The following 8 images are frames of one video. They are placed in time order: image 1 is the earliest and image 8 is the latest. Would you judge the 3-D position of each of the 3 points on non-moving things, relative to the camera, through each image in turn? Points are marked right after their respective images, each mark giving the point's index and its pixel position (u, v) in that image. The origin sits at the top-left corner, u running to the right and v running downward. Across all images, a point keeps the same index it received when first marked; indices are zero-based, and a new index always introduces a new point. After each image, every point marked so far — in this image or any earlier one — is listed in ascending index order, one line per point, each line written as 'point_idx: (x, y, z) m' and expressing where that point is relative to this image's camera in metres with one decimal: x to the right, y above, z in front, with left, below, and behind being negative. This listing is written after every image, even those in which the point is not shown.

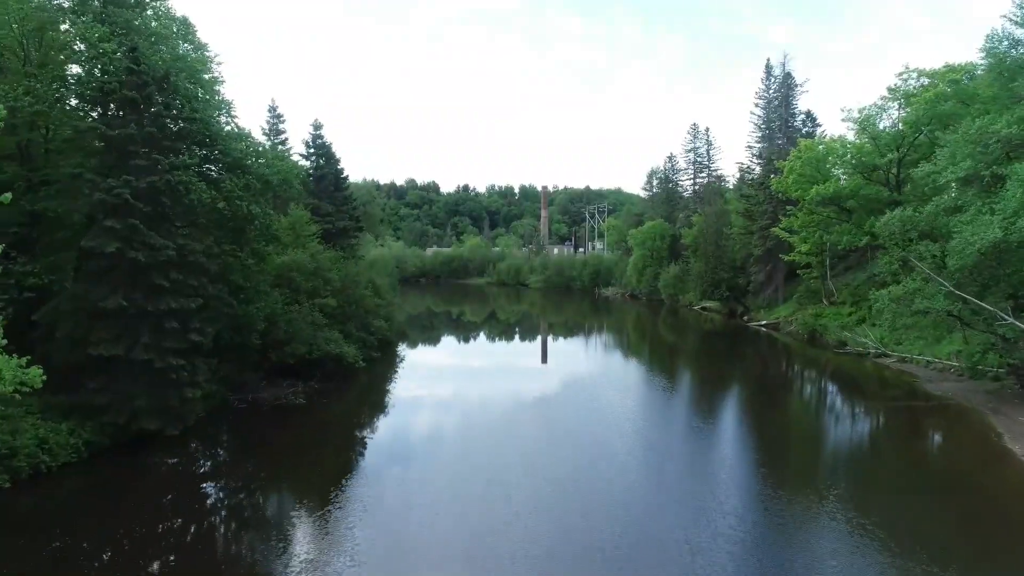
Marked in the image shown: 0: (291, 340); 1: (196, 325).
0: (-6.8, -1.7, +18.9) m
1: (-6.8, -0.8, +13.4) m
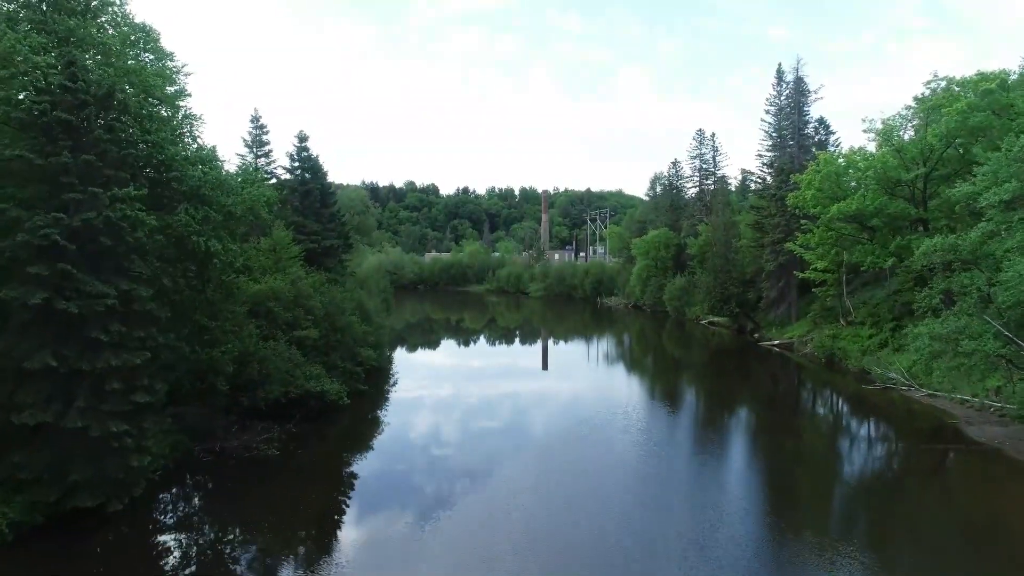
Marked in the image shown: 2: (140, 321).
0: (-6.9, -2.6, +17.1) m
1: (-6.9, -1.7, +11.6) m
2: (-7.0, -0.6, +11.7) m
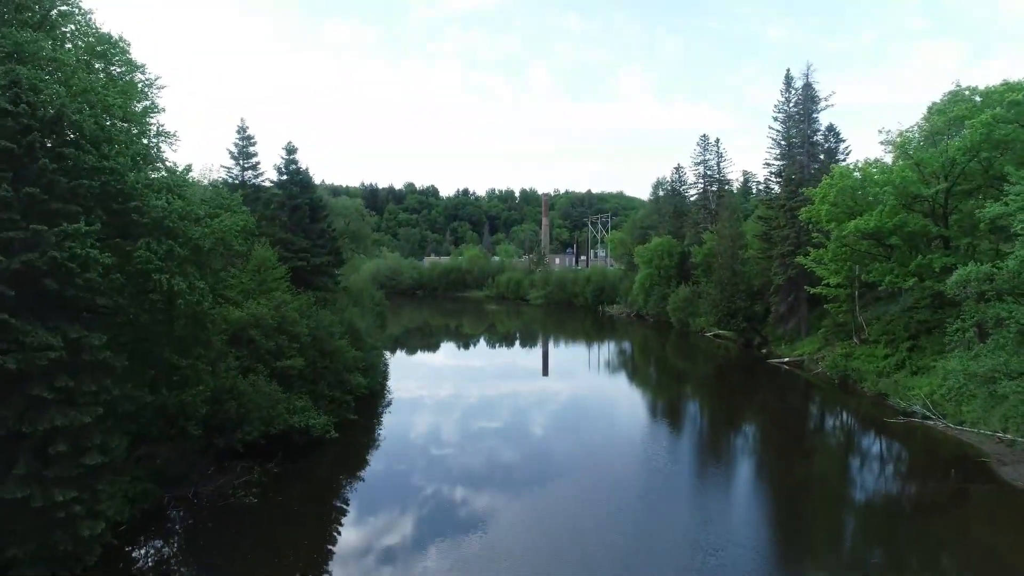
0: (-6.9, -3.4, +15.8) m
1: (-6.9, -2.5, +10.3) m
2: (-7.1, -1.4, +10.5) m
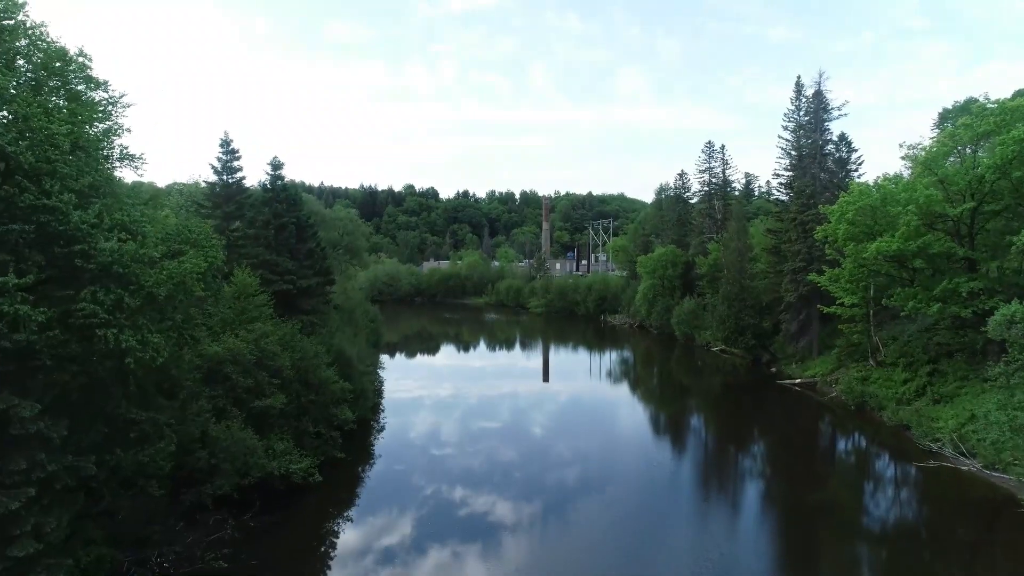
0: (-7.0, -4.3, +14.4) m
1: (-7.0, -3.4, +8.9) m
2: (-7.2, -2.3, +9.1) m
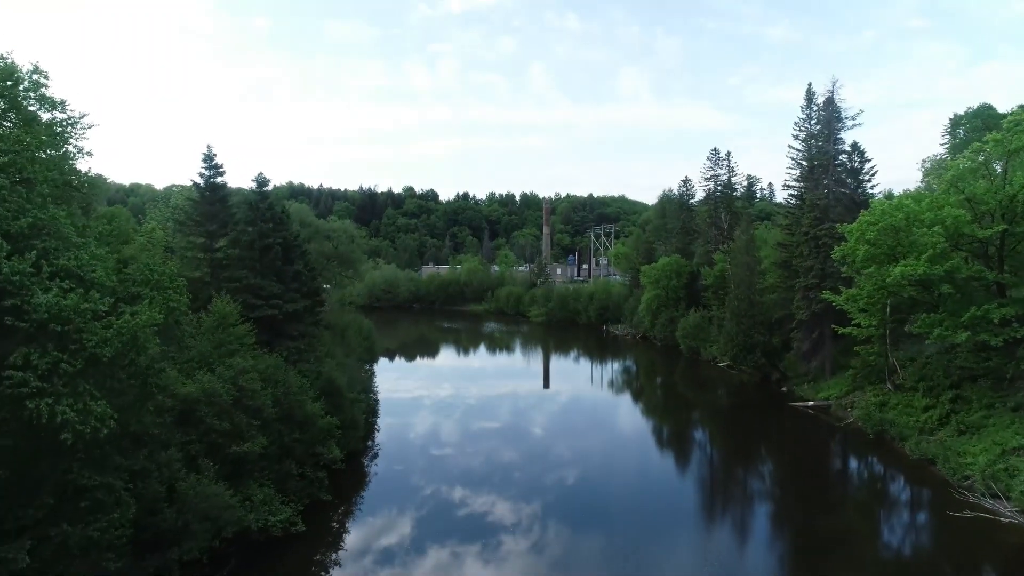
0: (-7.0, -5.2, +13.1) m
1: (-7.0, -4.3, +7.6) m
2: (-7.2, -3.2, +7.7) m
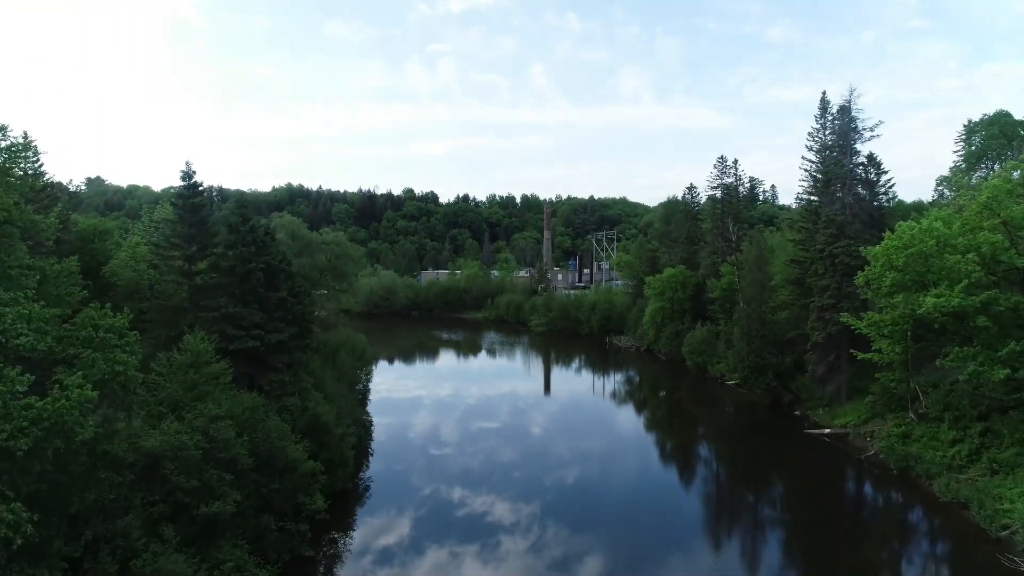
0: (-7.0, -6.1, +11.5) m
1: (-7.0, -5.3, +6.0) m
2: (-7.2, -4.1, +6.2) m
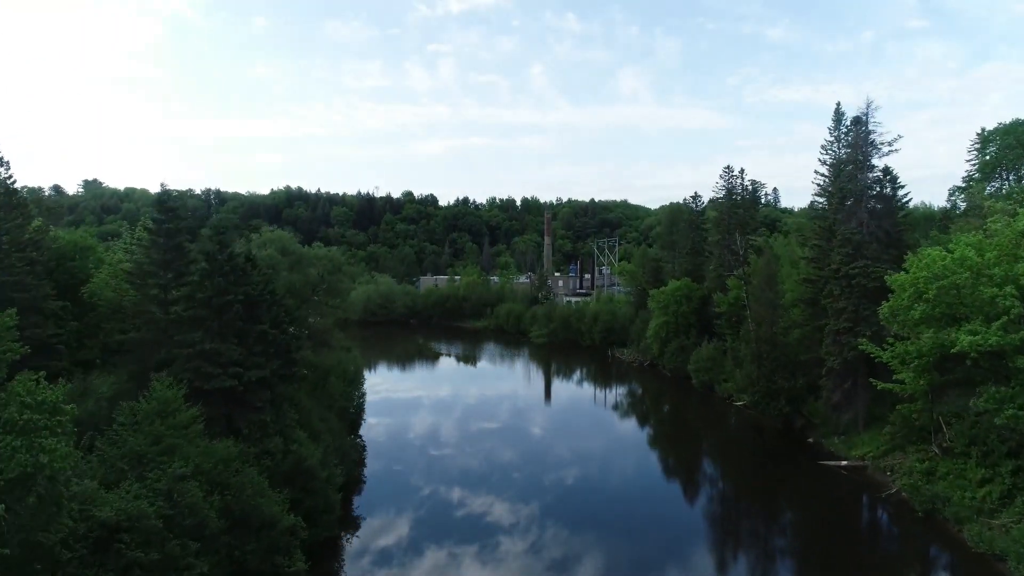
0: (-7.0, -7.1, +10.1) m
1: (-7.1, -6.3, +4.5) m
2: (-7.2, -5.1, +4.7) m
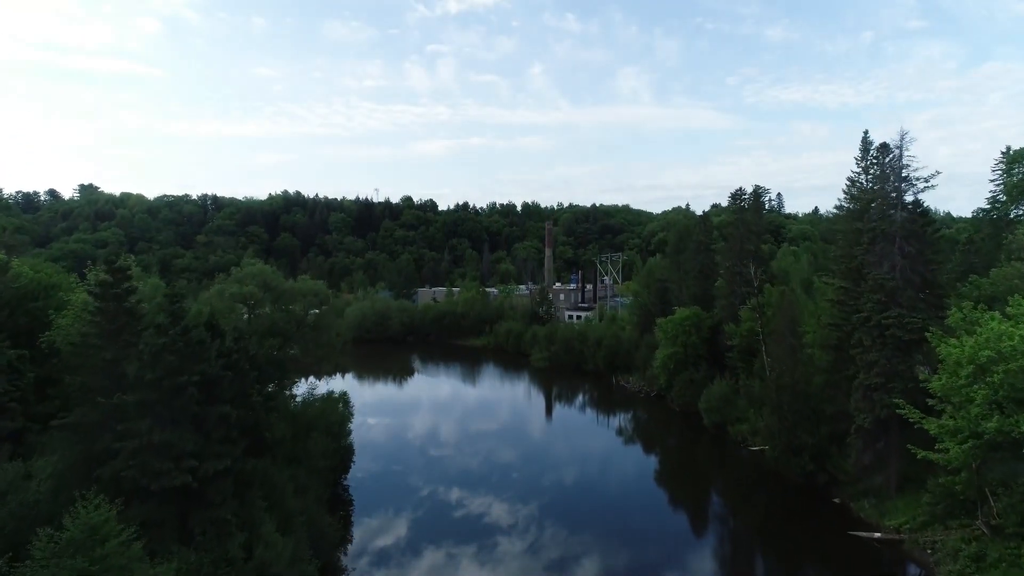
0: (-7.1, -9.2, +7.5) m
1: (-7.2, -8.3, +2.0) m
2: (-7.3, -7.2, +2.2) m
